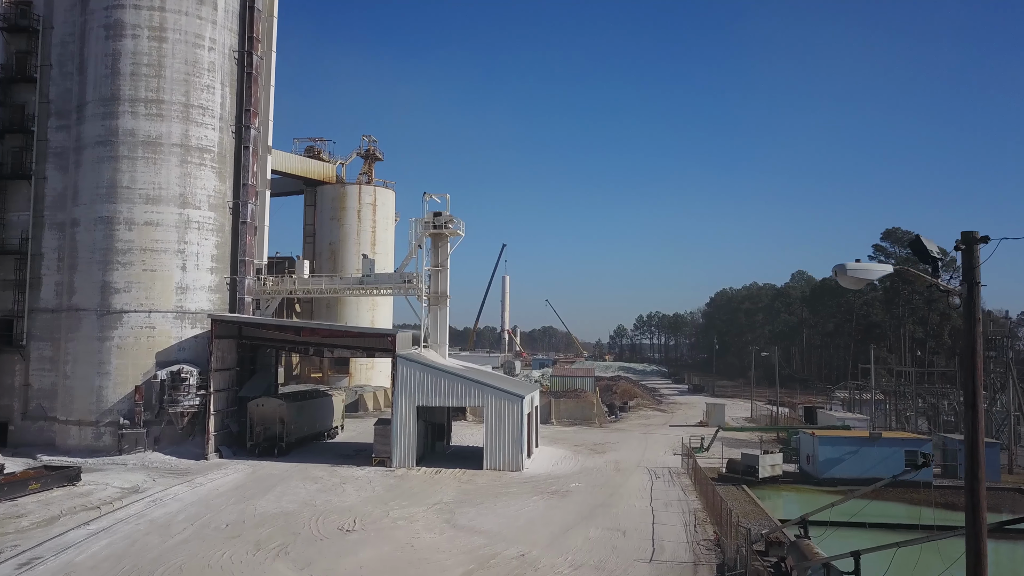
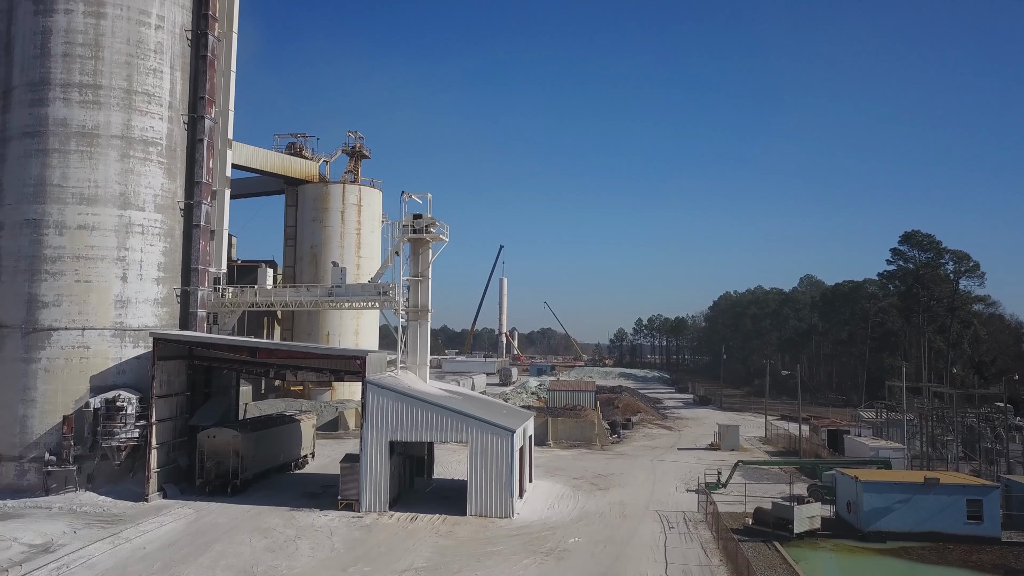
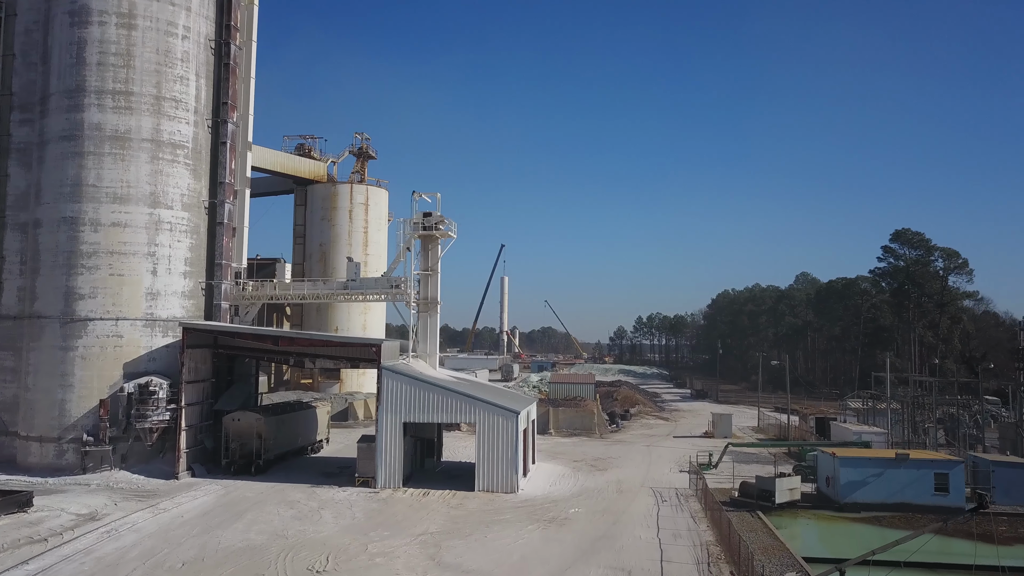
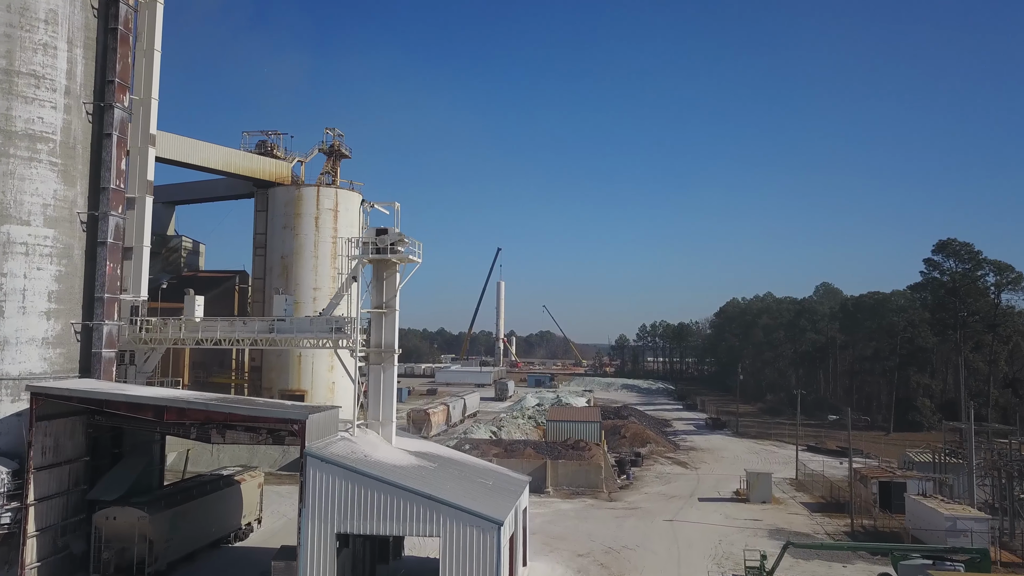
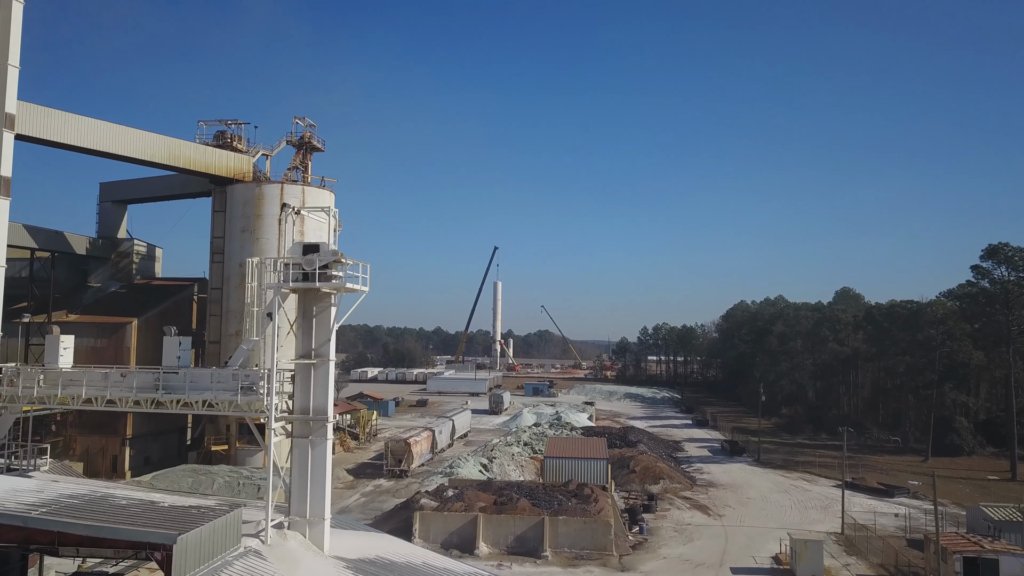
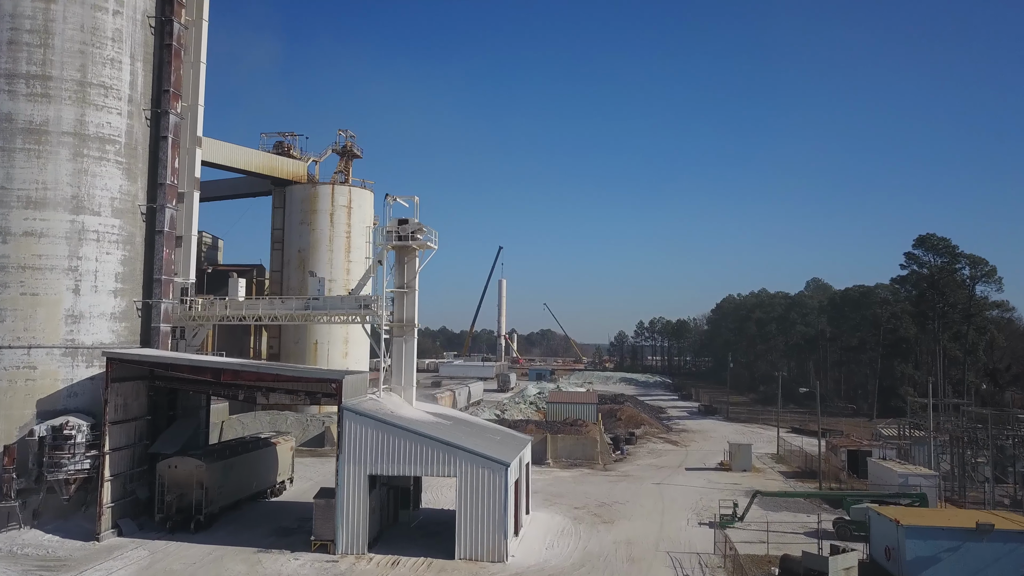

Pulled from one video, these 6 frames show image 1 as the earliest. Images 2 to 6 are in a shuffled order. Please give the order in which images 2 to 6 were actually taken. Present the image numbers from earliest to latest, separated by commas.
3, 2, 6, 4, 5
